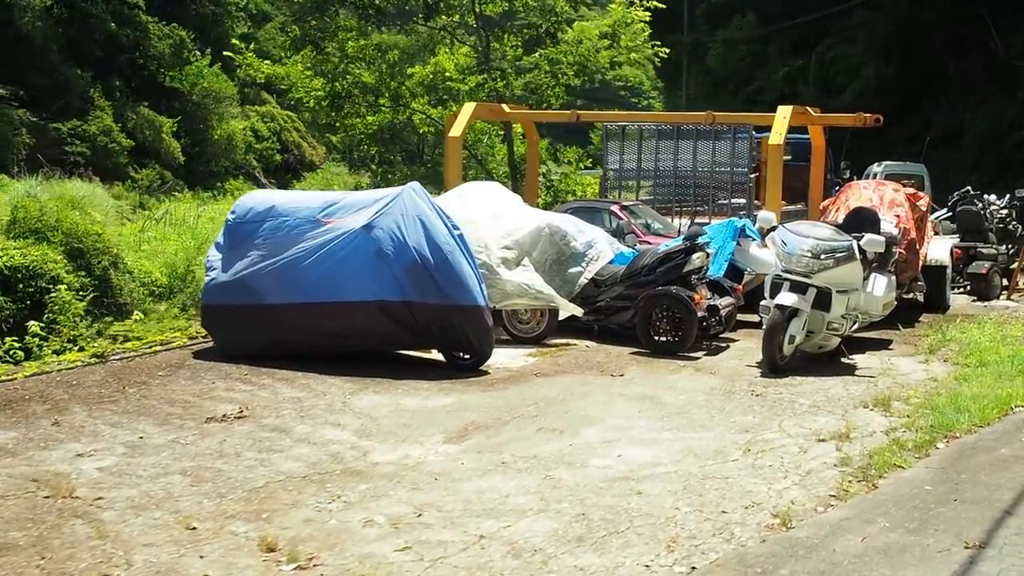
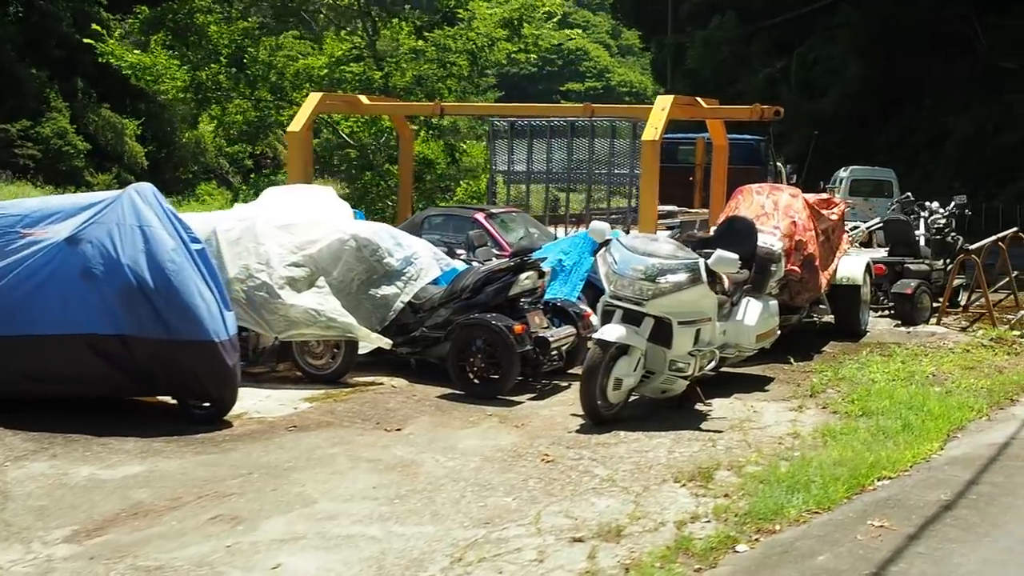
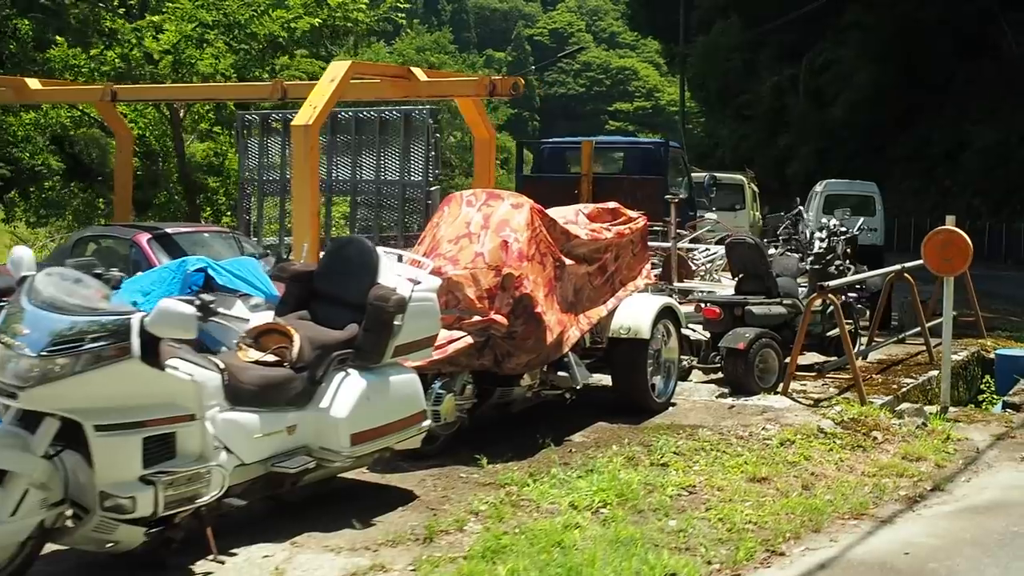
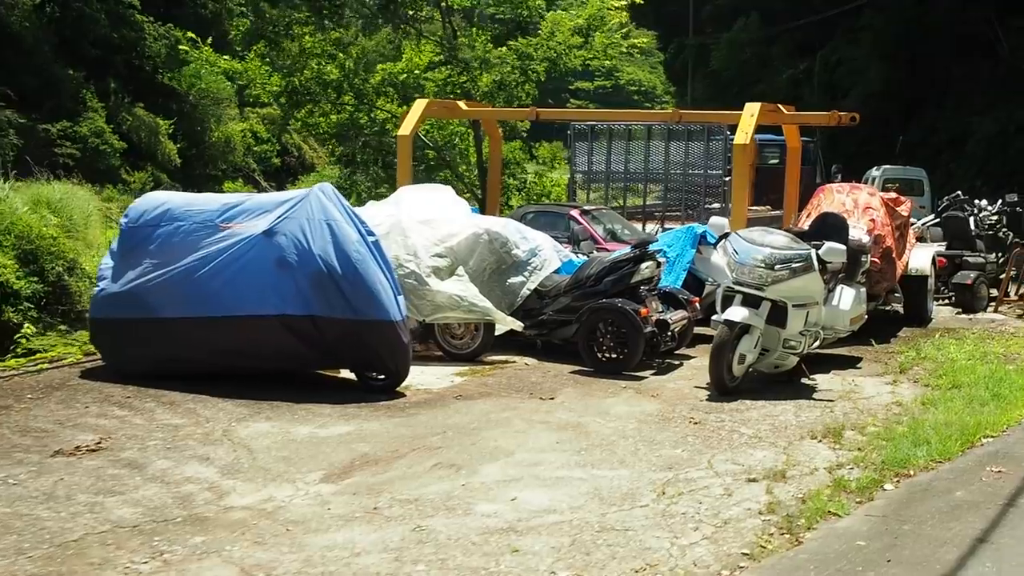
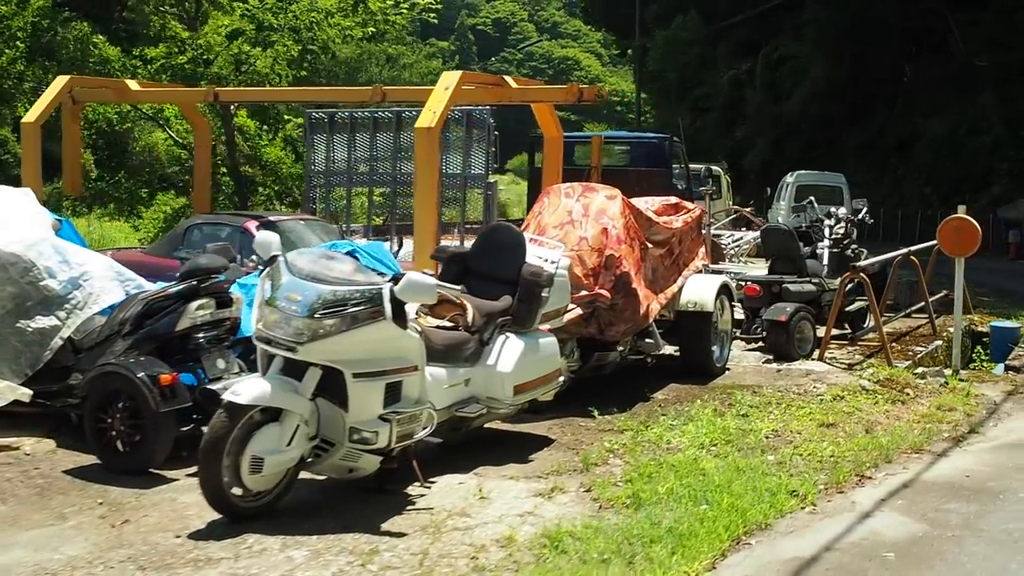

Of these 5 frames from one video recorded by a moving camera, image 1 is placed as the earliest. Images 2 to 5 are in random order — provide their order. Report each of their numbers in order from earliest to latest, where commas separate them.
4, 2, 5, 3
